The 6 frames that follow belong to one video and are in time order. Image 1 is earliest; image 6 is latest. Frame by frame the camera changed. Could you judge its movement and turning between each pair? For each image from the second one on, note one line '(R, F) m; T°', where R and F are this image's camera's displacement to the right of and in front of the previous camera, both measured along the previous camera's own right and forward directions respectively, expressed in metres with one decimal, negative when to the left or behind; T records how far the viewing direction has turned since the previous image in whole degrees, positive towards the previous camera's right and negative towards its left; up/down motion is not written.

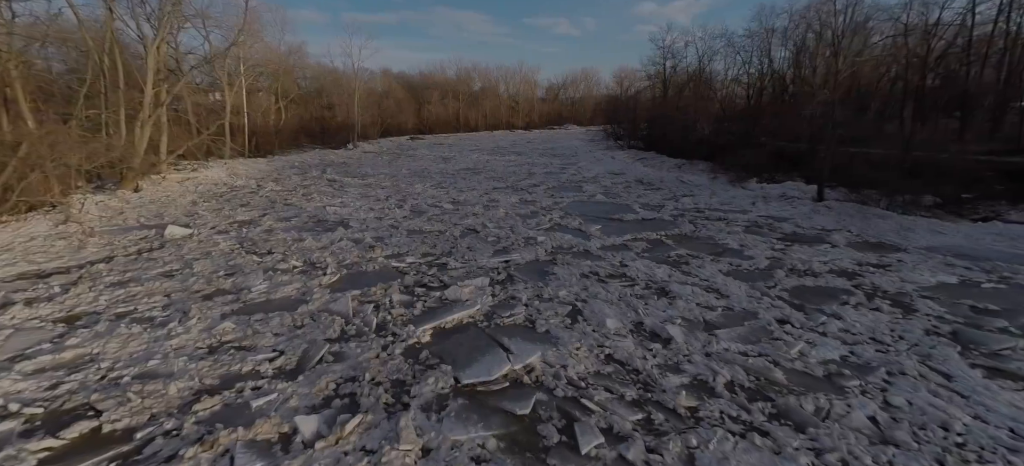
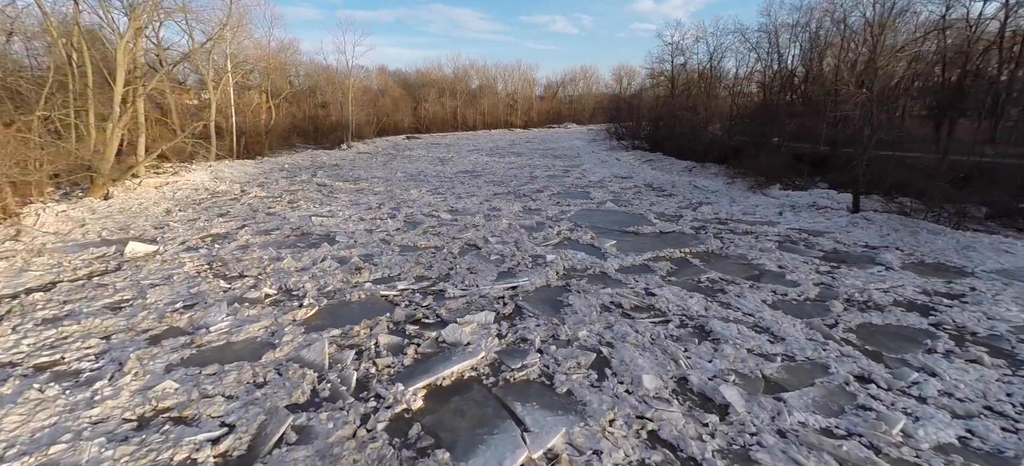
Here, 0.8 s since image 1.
(-0.1, +0.8) m; 0°
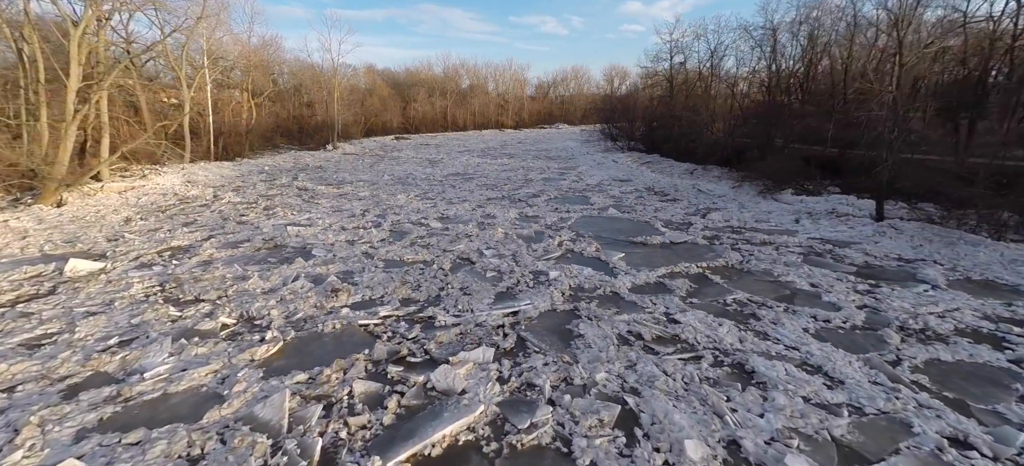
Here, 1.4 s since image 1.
(-0.1, +0.7) m; +1°
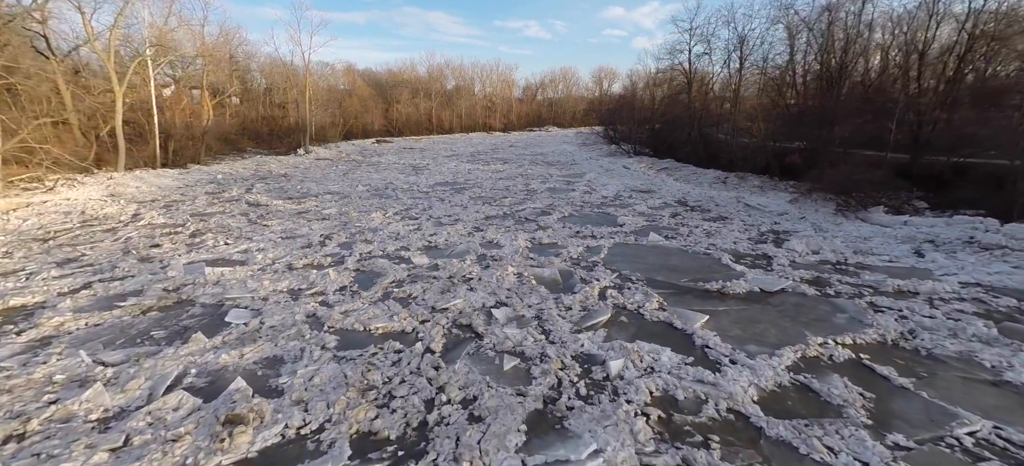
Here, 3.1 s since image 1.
(-0.3, +2.2) m; +2°
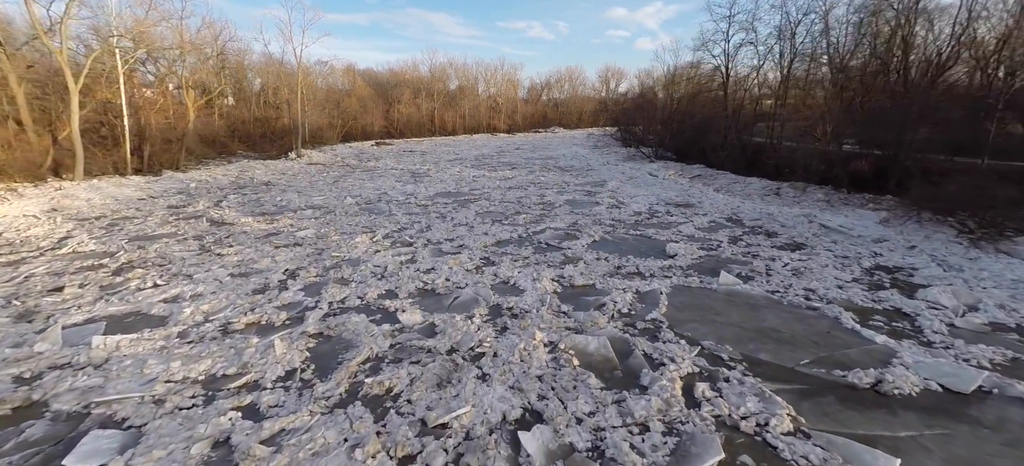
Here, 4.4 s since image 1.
(-0.2, +1.7) m; 0°
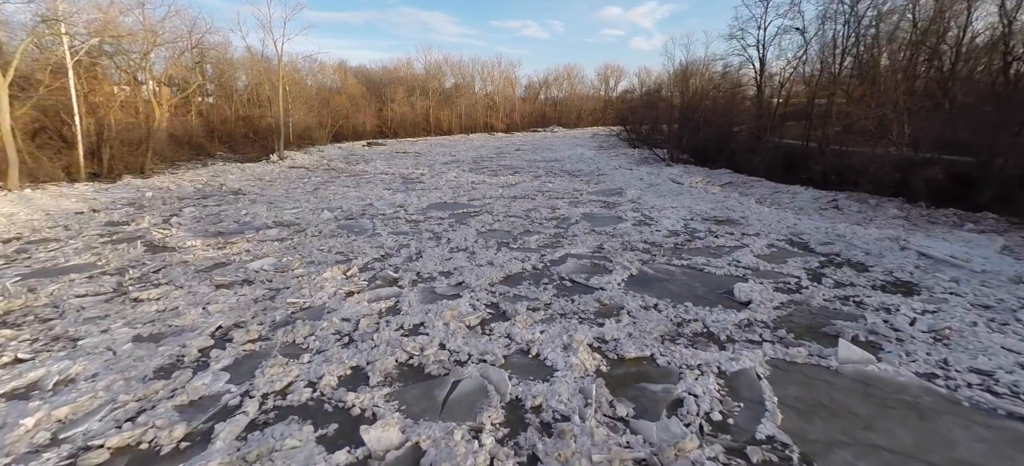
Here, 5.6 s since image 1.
(-0.2, +1.6) m; 0°
